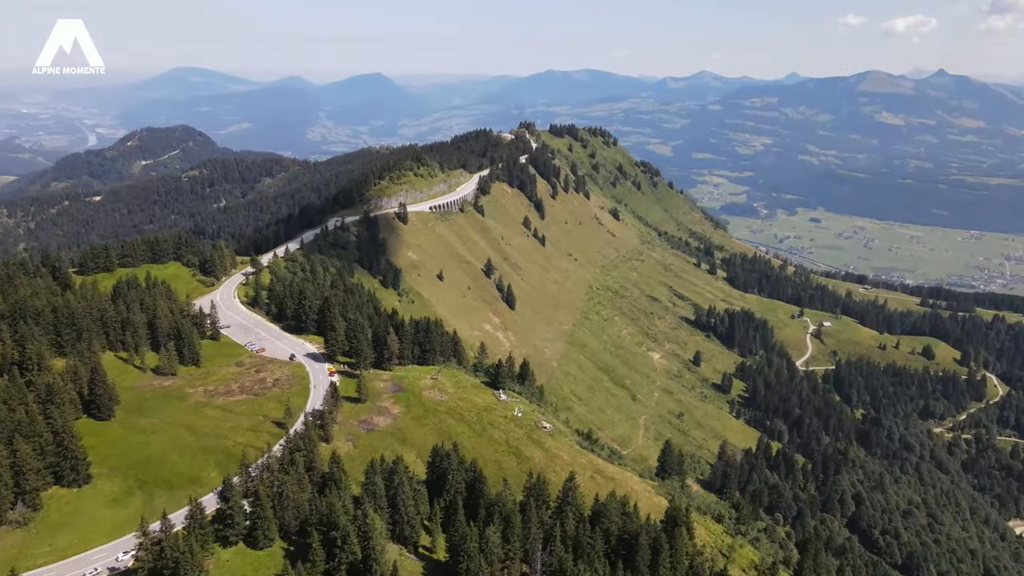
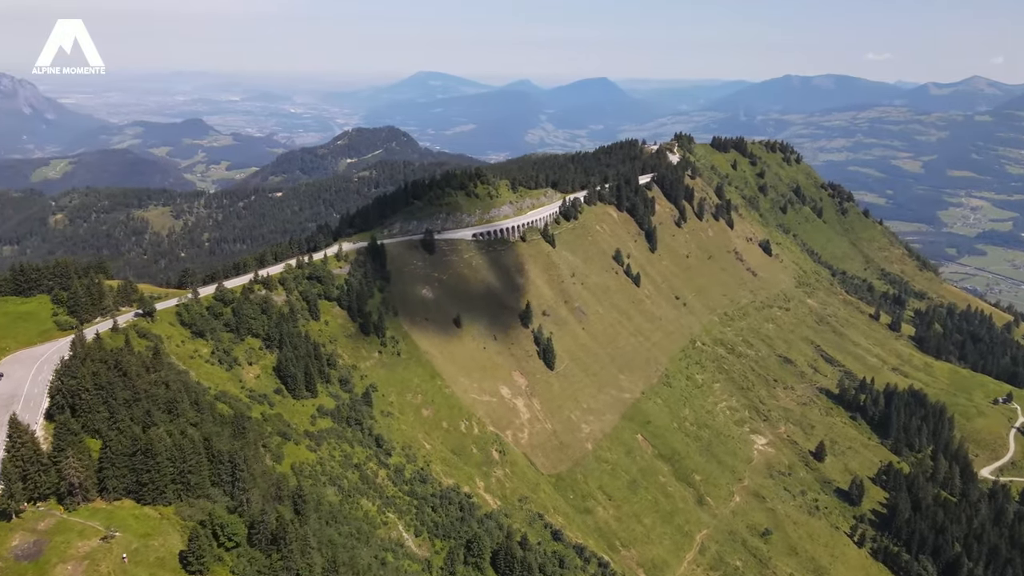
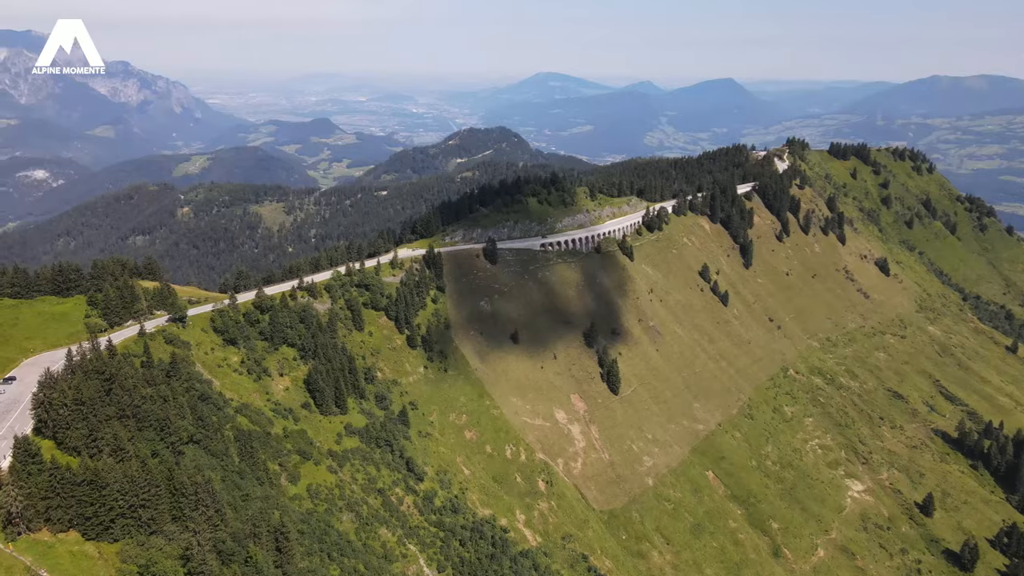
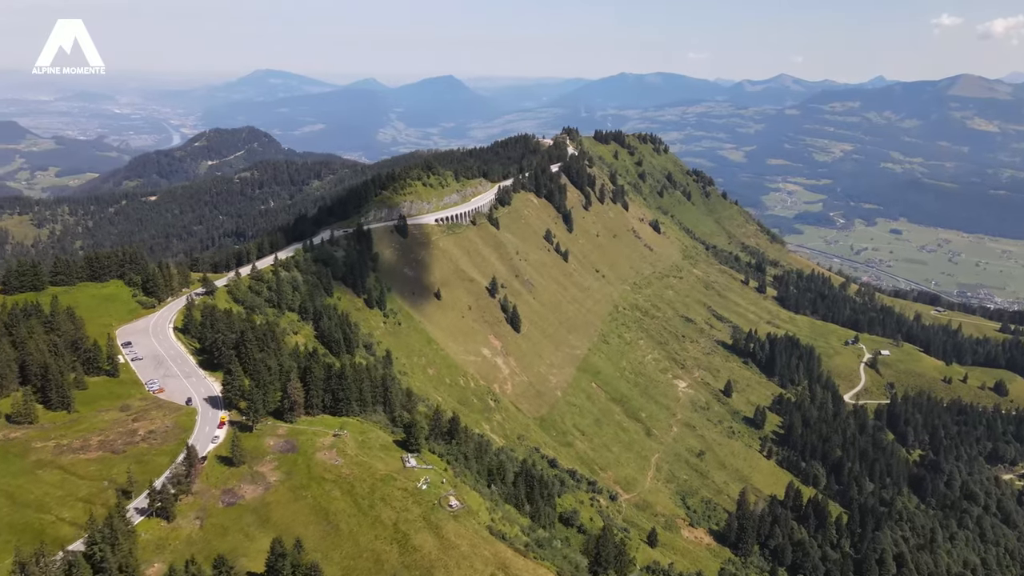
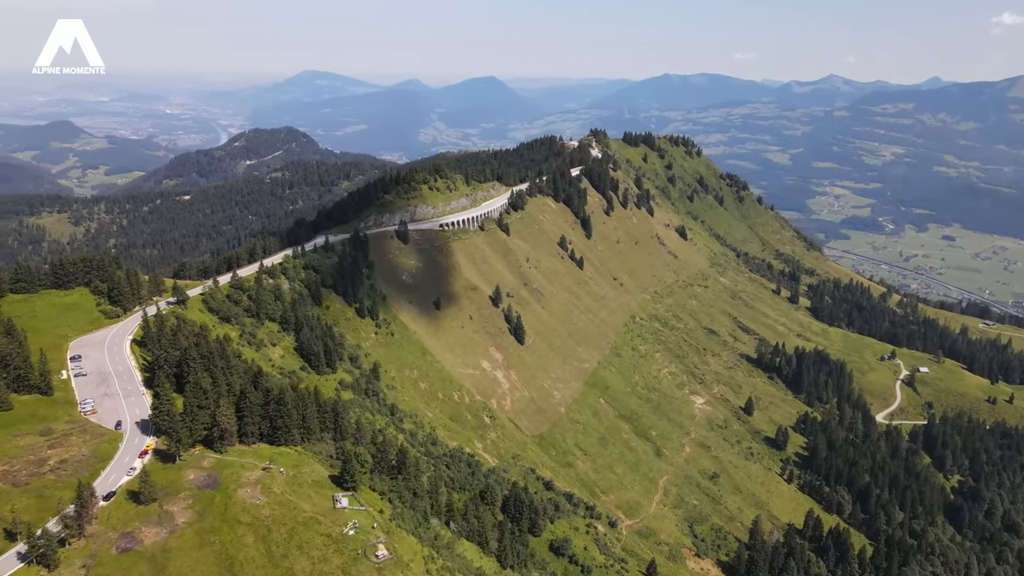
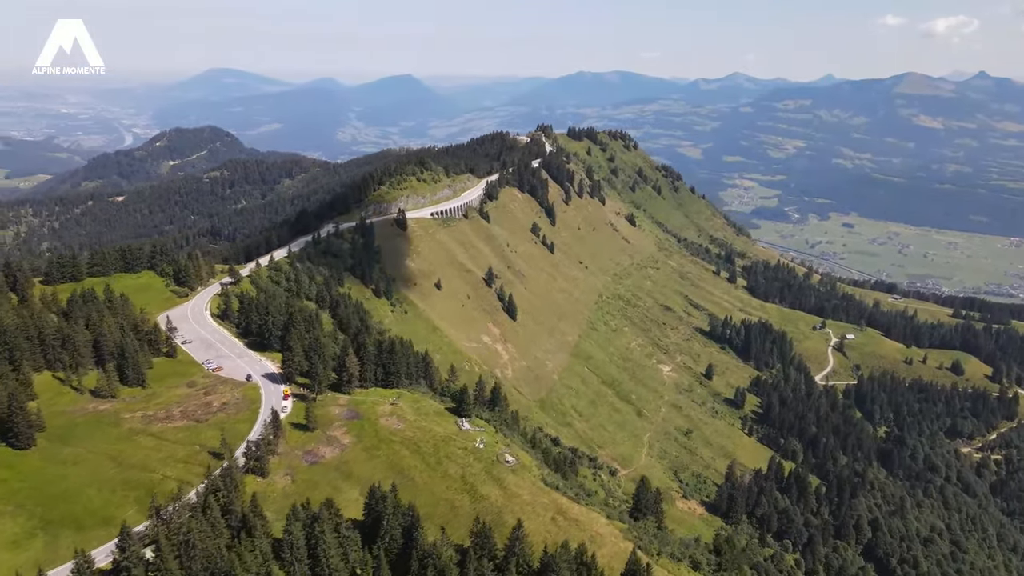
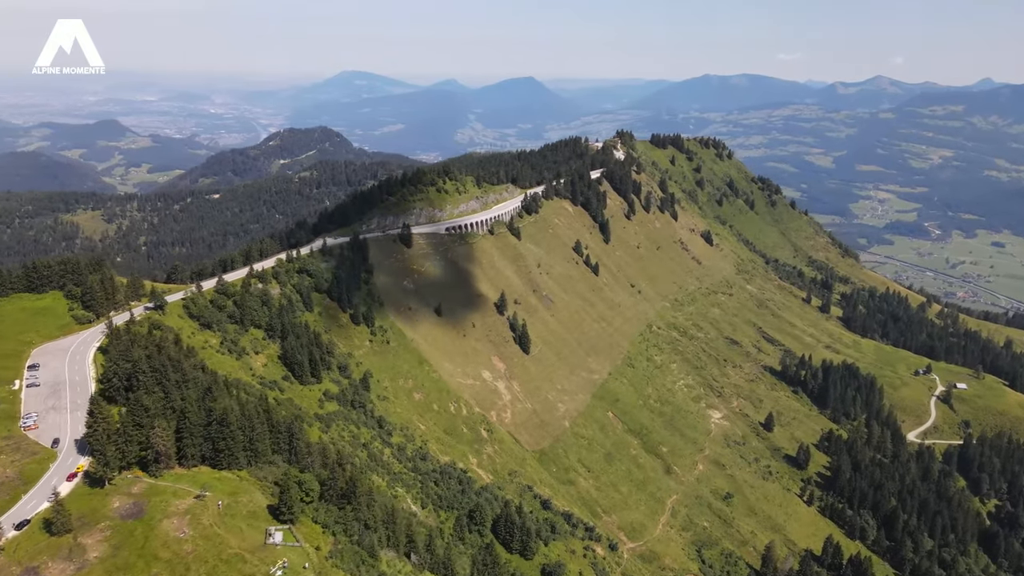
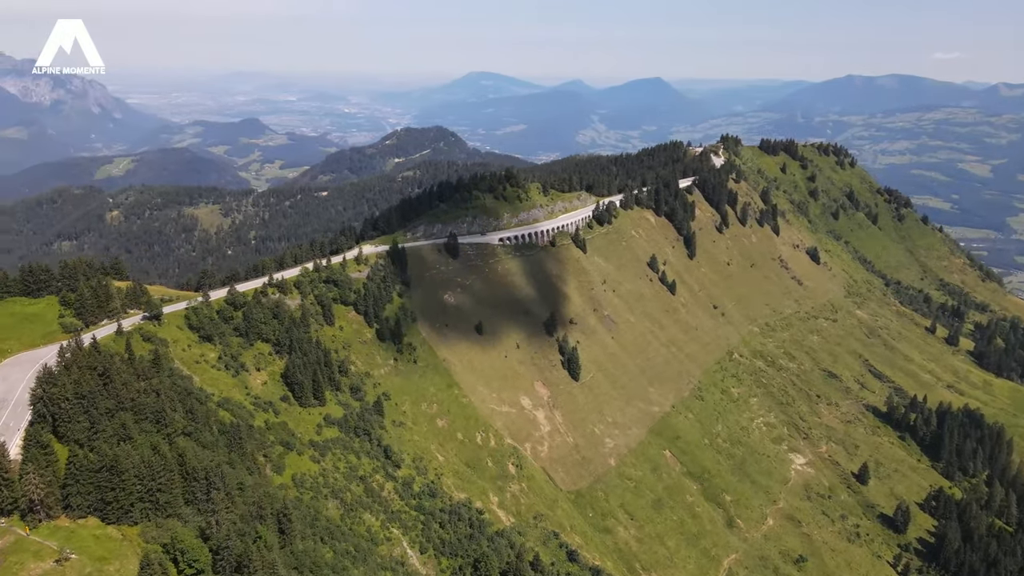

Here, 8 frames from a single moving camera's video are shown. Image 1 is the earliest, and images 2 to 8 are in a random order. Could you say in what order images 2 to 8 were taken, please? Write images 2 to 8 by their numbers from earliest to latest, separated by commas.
6, 4, 5, 7, 2, 8, 3
